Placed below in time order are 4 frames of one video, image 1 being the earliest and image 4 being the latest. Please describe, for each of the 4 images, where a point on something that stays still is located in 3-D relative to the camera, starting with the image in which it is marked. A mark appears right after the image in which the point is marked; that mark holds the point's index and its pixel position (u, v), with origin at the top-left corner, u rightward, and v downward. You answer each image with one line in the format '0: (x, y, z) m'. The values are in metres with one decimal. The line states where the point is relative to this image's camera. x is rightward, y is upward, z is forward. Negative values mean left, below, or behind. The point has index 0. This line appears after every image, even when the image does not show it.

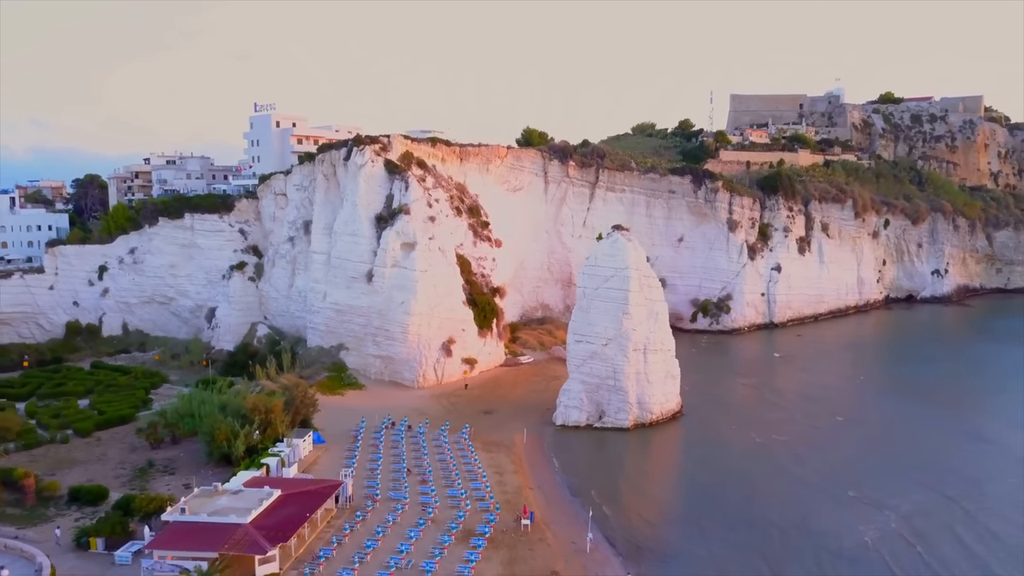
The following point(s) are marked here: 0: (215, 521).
0: (-6.2, -4.9, +15.2) m
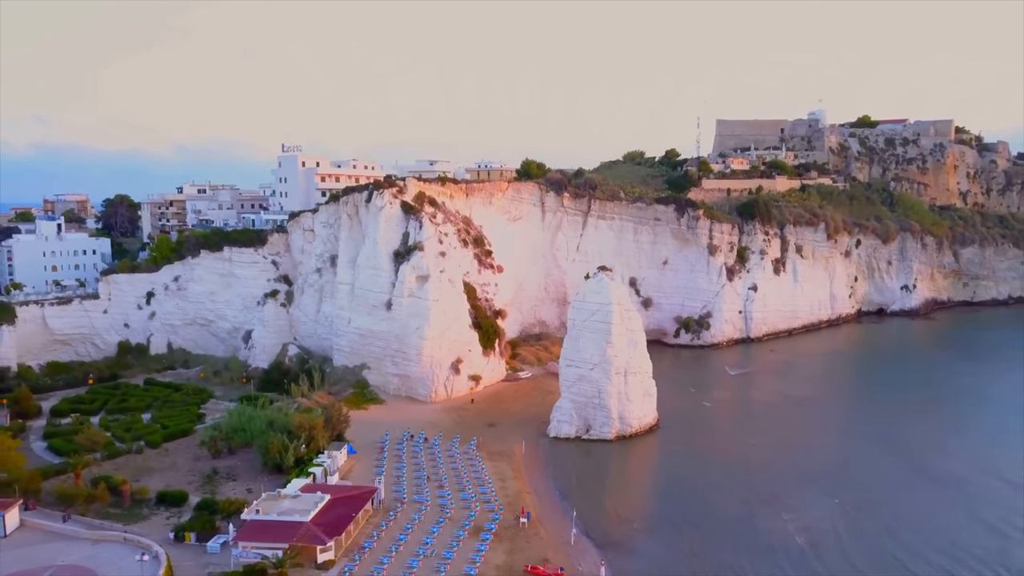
0: (-6.2, -6.3, +19.7) m
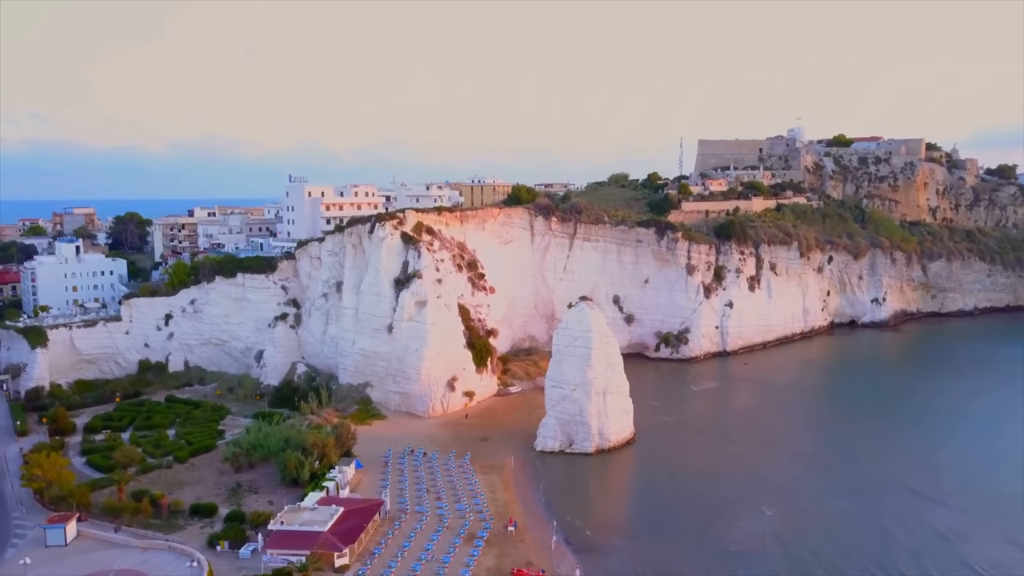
0: (-6.5, -7.6, +23.0) m
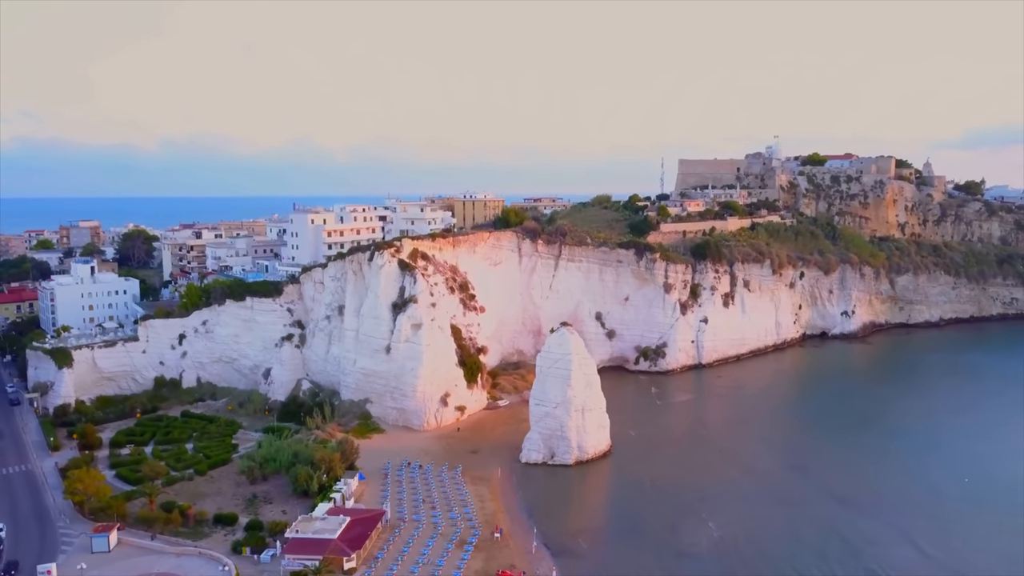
0: (-7.0, -9.1, +26.4) m
